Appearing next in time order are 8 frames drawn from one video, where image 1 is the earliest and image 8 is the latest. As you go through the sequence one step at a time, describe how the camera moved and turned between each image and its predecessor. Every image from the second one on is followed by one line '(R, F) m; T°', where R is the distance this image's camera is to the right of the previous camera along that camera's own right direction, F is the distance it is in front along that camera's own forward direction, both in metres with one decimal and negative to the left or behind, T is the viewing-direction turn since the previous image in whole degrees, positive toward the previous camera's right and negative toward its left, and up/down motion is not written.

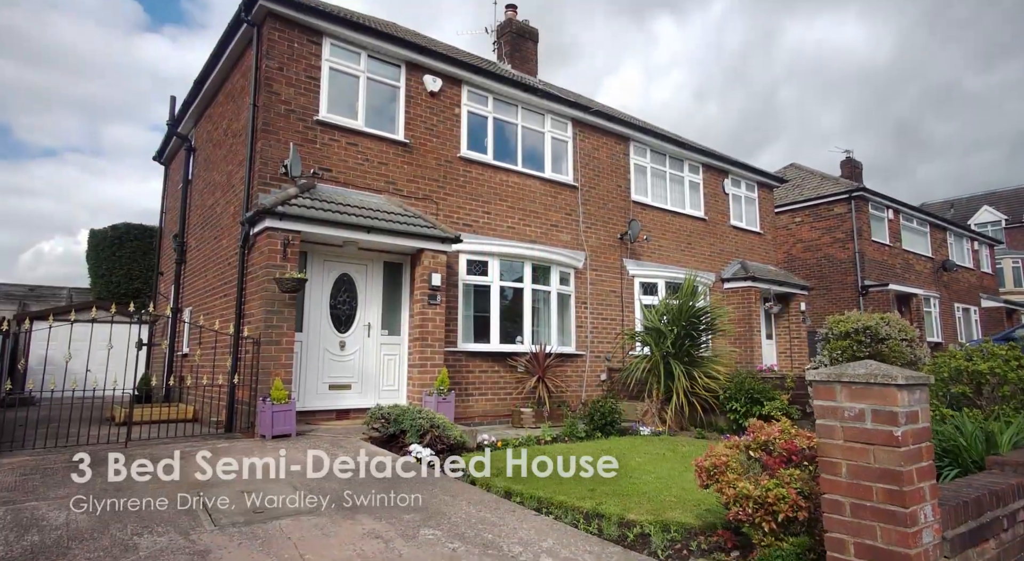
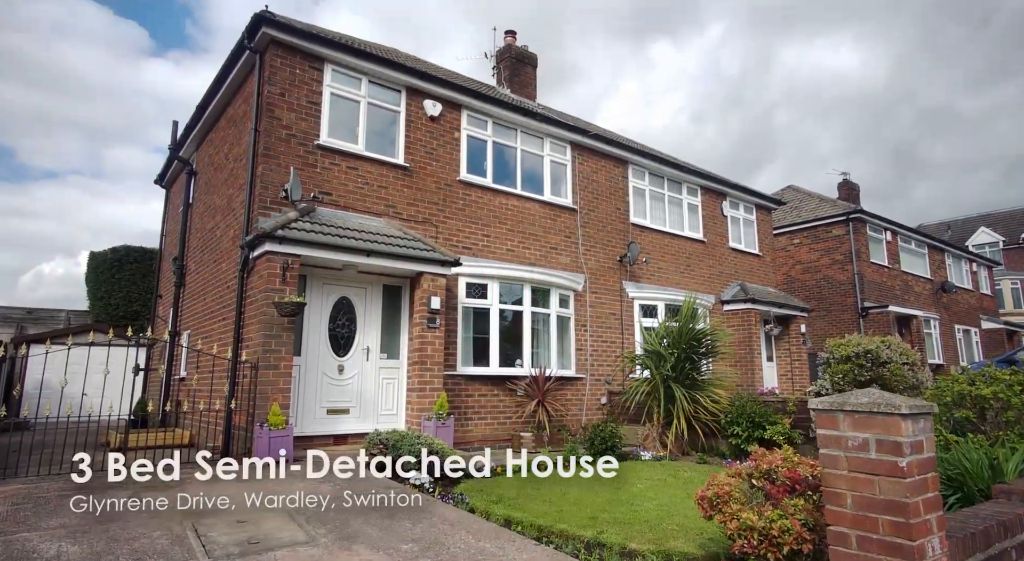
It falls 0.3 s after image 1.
(0.0, 0.0) m; 0°
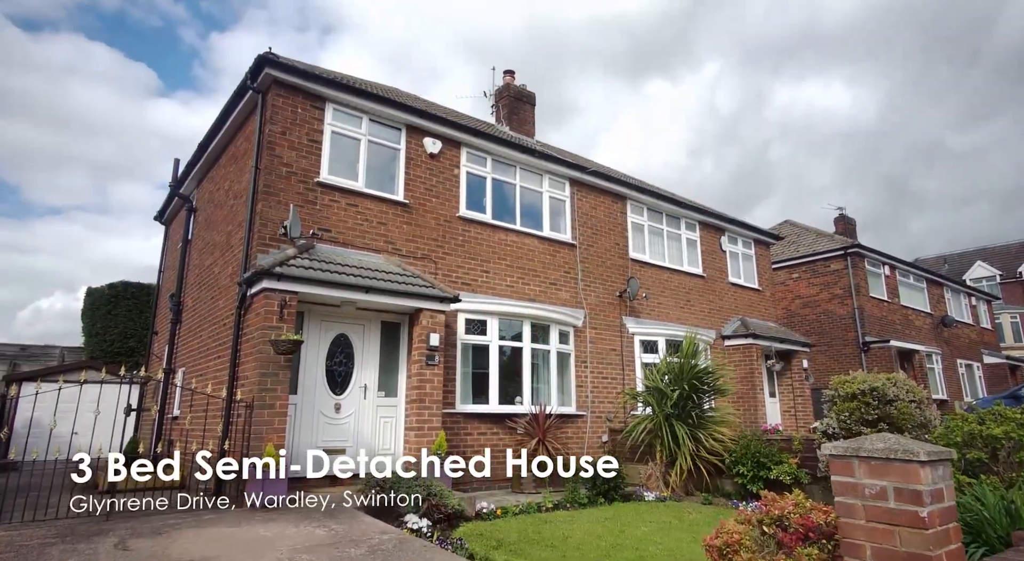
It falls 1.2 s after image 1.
(0.0, +0.1) m; 0°
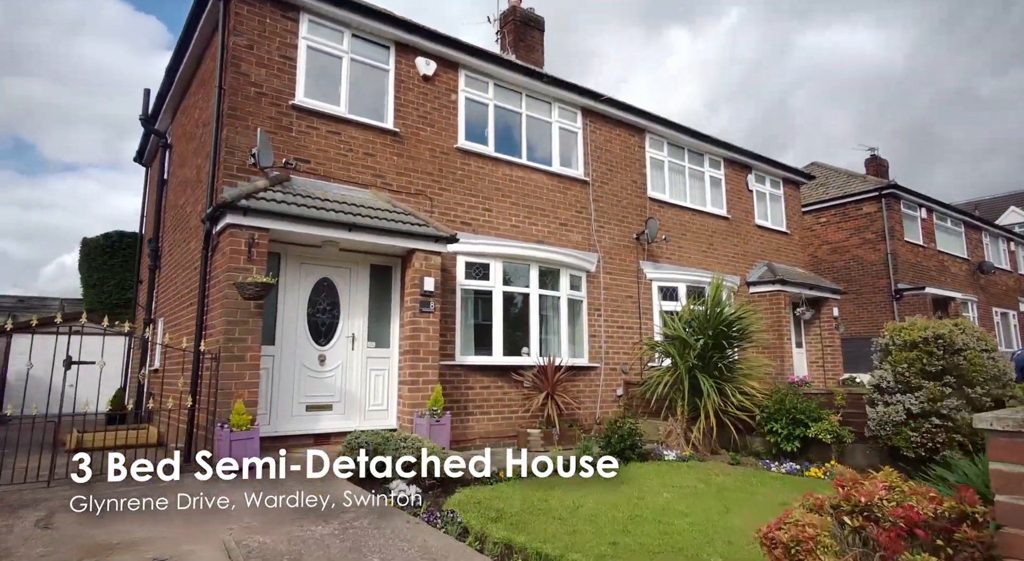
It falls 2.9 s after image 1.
(+0.1, +1.1) m; -1°
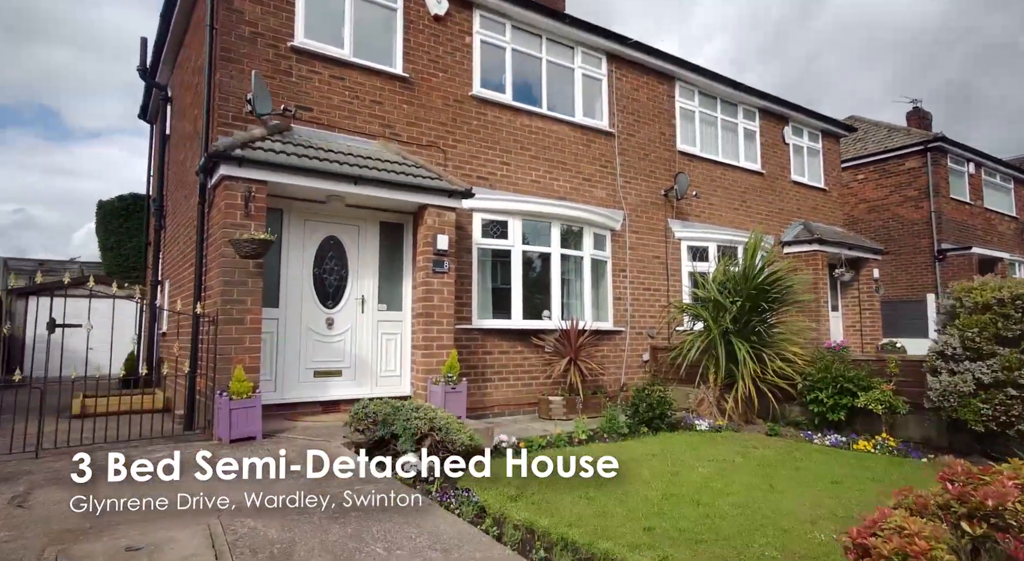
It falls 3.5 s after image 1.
(0.0, +0.6) m; -2°
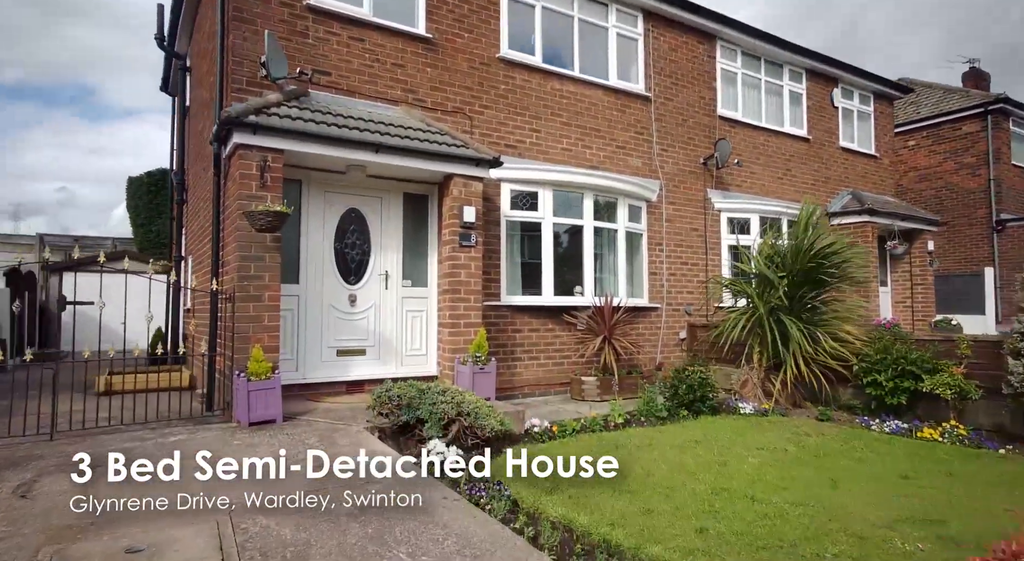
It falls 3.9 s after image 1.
(-0.1, +0.4) m; -3°
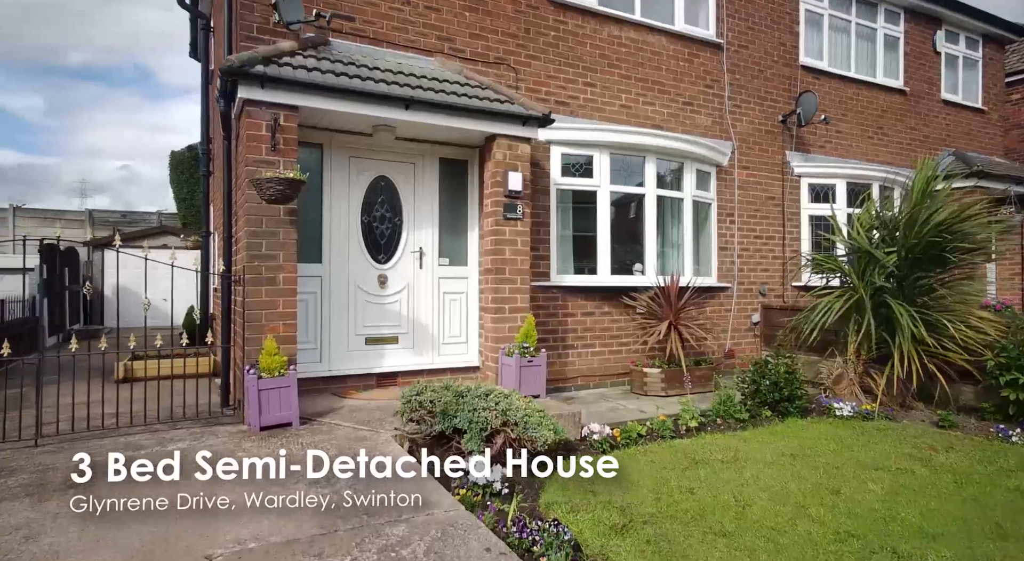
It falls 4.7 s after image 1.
(-0.1, +1.0) m; -4°
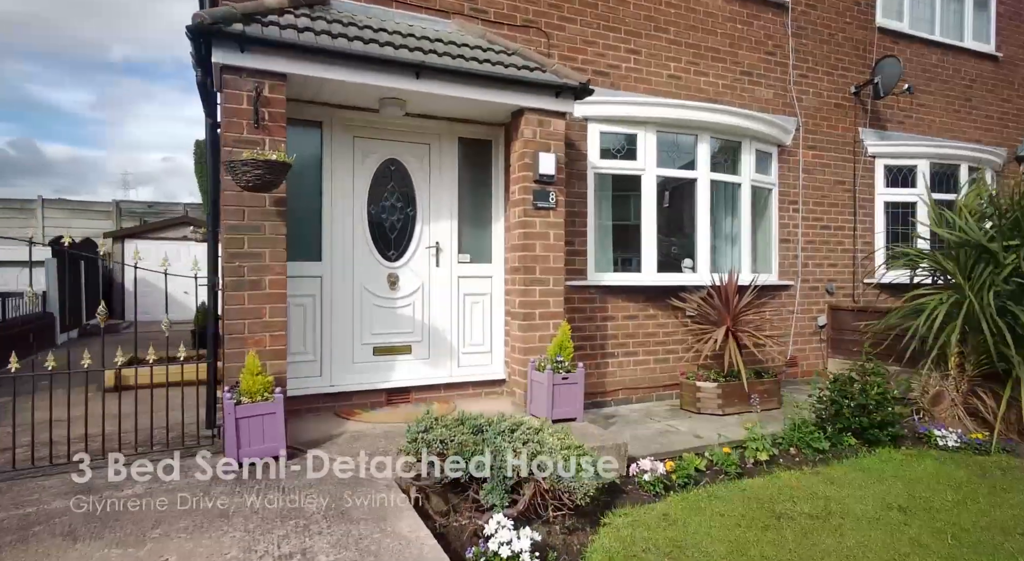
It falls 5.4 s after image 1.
(0.0, +0.9) m; -3°
